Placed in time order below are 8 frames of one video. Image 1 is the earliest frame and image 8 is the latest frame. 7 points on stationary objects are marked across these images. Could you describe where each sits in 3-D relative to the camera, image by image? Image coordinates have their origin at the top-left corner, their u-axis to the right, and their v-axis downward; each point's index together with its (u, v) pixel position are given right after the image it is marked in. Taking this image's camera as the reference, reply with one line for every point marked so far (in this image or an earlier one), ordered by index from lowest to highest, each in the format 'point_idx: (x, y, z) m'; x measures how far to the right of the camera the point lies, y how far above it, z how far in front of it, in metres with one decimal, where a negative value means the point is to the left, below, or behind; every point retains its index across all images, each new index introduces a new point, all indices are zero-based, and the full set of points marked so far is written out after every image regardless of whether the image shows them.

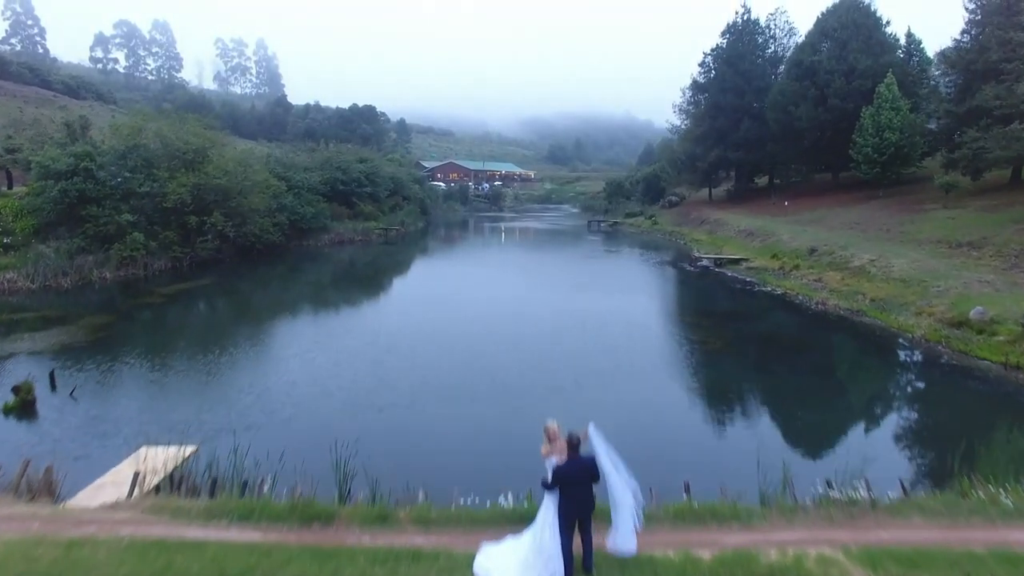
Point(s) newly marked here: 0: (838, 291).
0: (+14.7, -0.2, +17.0) m
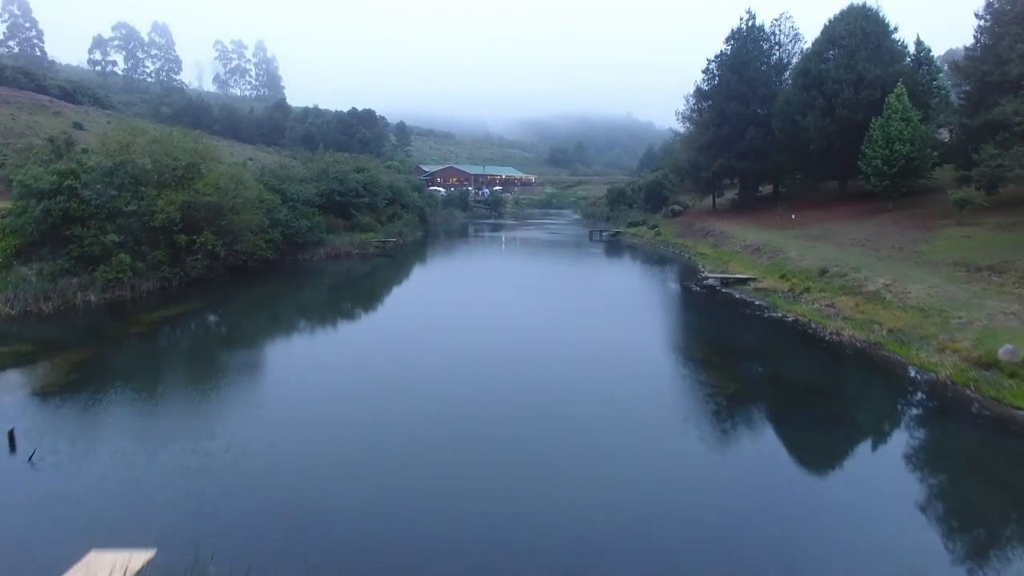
0: (+14.7, -1.4, +16.3) m
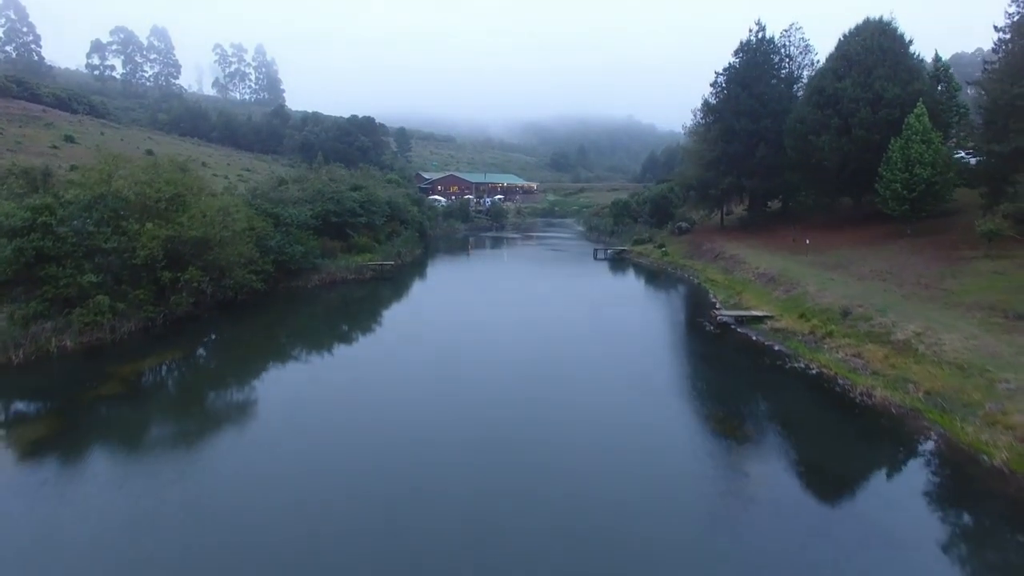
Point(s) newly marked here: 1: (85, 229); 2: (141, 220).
0: (+14.8, -3.5, +15.0) m
1: (-20.6, +2.9, +18.2) m
2: (-19.3, +3.6, +19.8) m
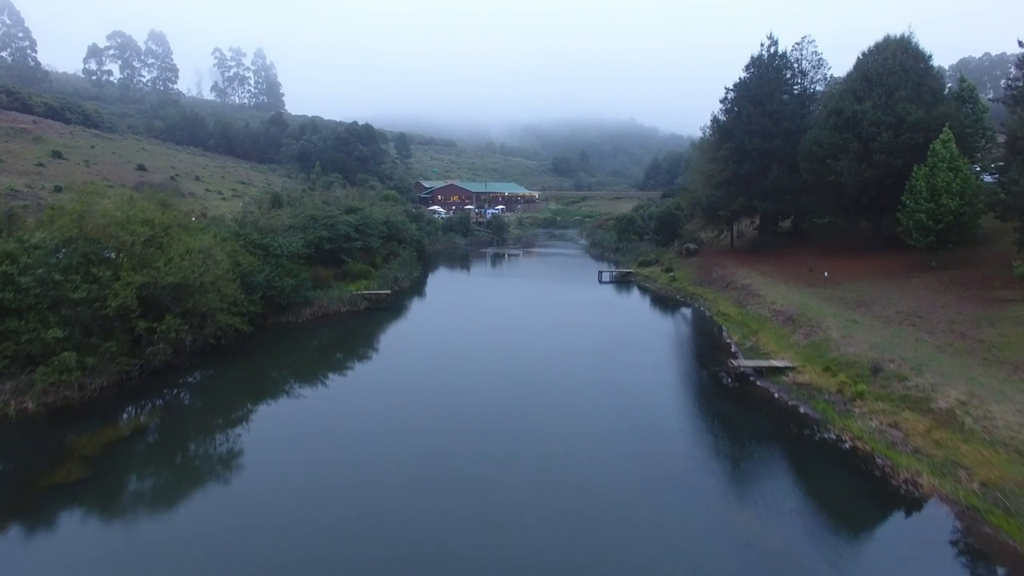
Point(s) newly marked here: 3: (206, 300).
0: (+14.9, -6.0, +13.5) m
1: (-20.5, +0.5, +16.7) m
2: (-19.2, +1.1, +18.3) m
3: (-15.9, -0.5, +19.8) m
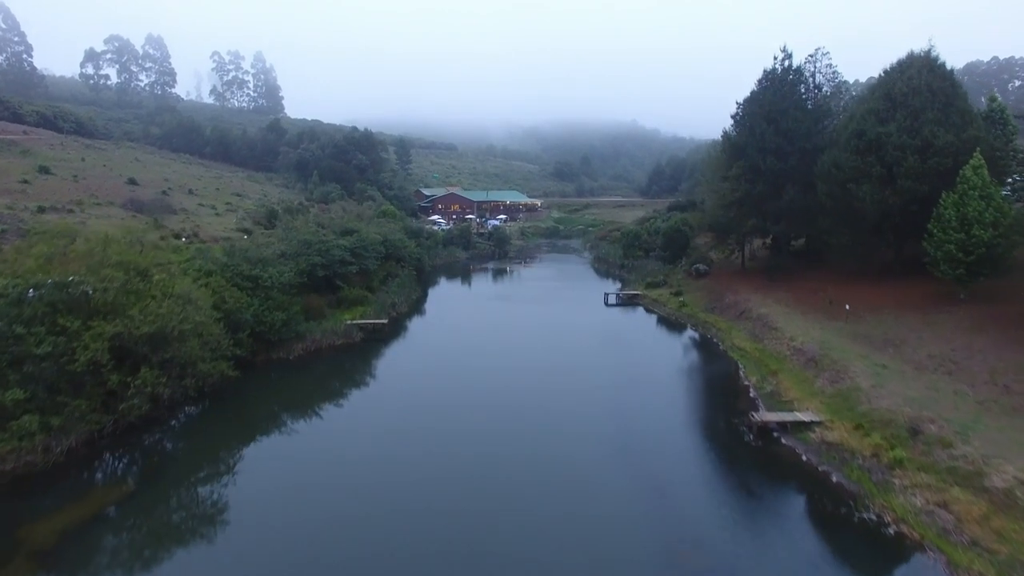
0: (+15.1, -8.3, +12.0) m
1: (-20.3, -1.8, +15.3) m
2: (-19.0, -1.1, +16.9) m
3: (-15.7, -2.8, +18.3) m
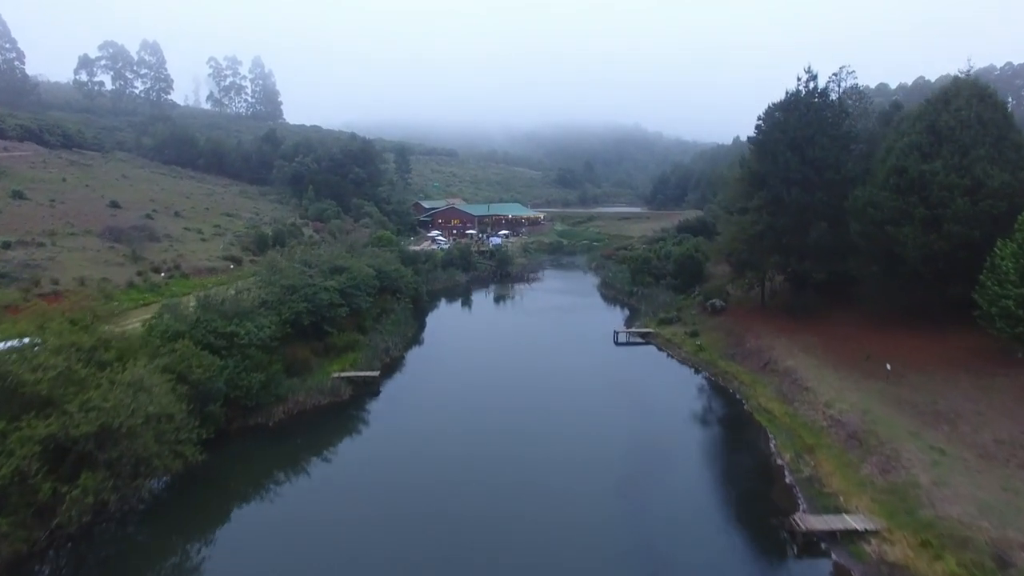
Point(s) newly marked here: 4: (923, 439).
0: (+15.2, -11.8, +9.4) m
1: (-20.1, -5.2, +12.8) m
2: (-18.9, -4.6, +14.4) m
3: (-15.5, -6.2, +15.8) m
4: (+20.6, -7.5, +18.8) m
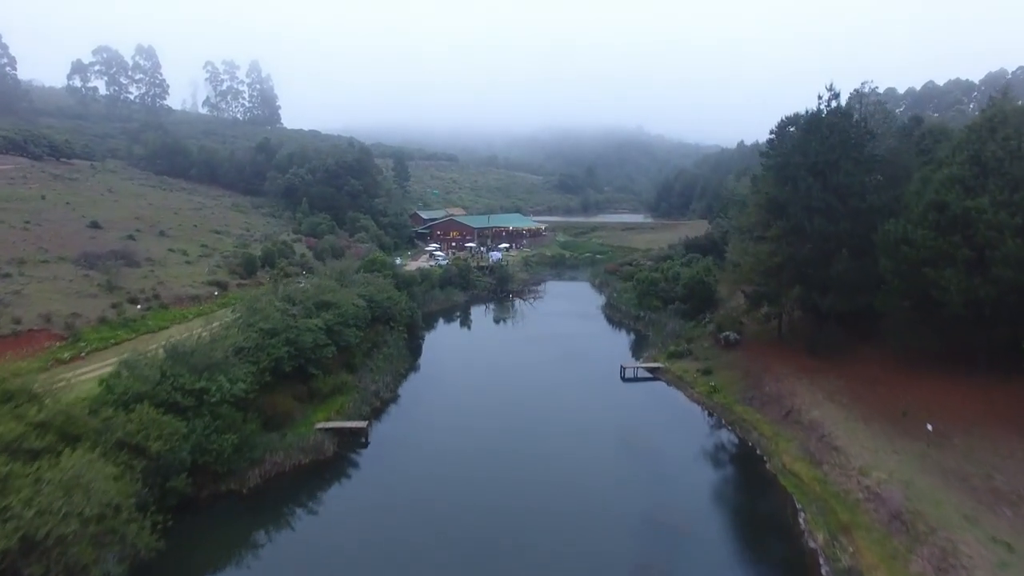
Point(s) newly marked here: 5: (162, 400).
0: (+15.1, -14.7, +7.1) m
1: (-20.1, -8.0, +10.6) m
2: (-18.9, -7.3, +12.2) m
3: (-15.6, -9.0, +13.6) m
4: (+20.5, -10.3, +16.5) m
5: (-17.7, -5.7, +19.1) m
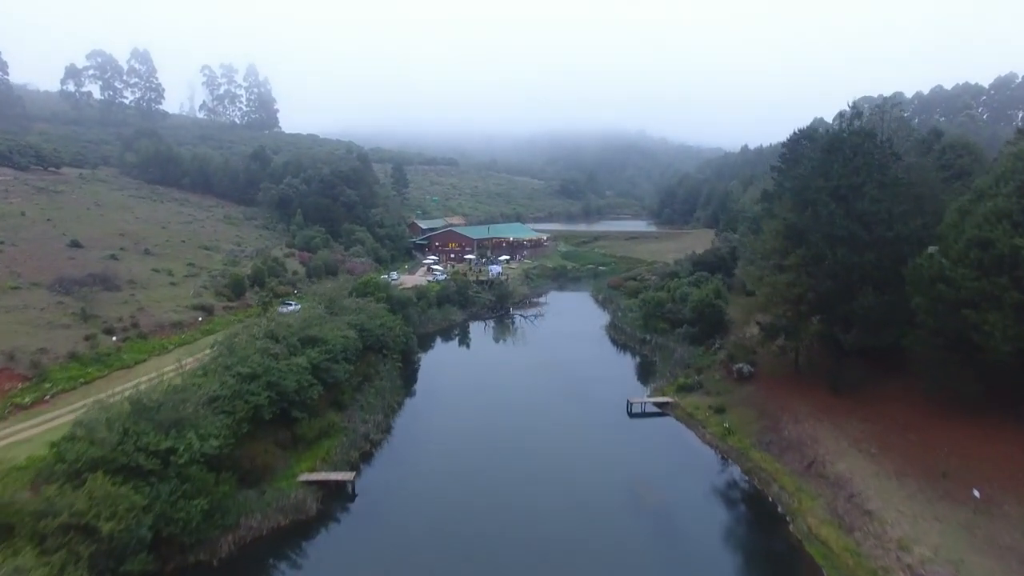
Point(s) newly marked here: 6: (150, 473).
0: (+15.1, -17.1, +5.0) m
1: (-20.2, -10.4, +8.6) m
2: (-19.0, -9.7, +10.2) m
3: (-15.6, -11.4, +11.6) m
4: (+20.5, -12.8, +14.5) m
5: (-17.7, -8.0, +17.2) m
6: (-16.9, -8.5, +17.5) m
